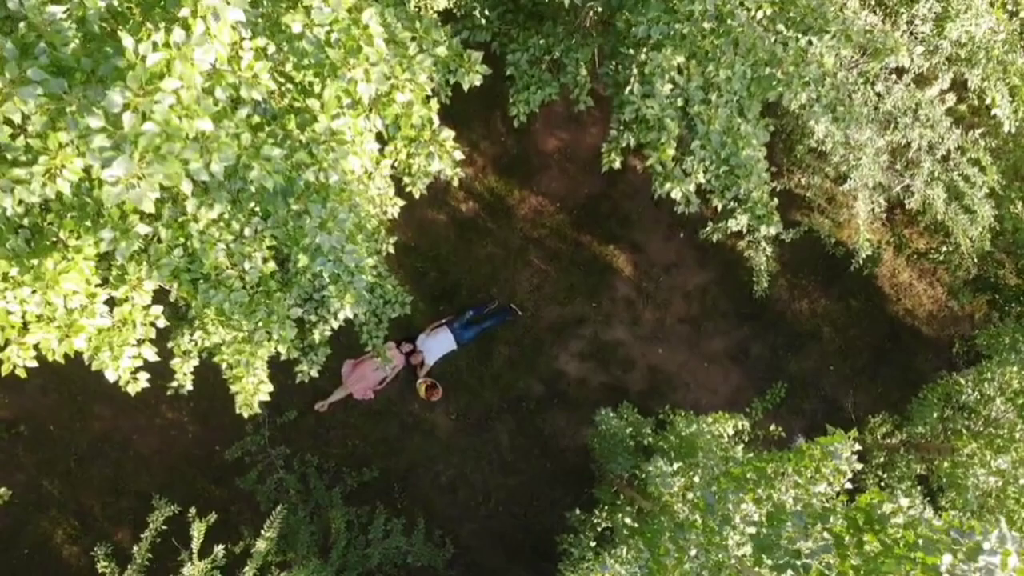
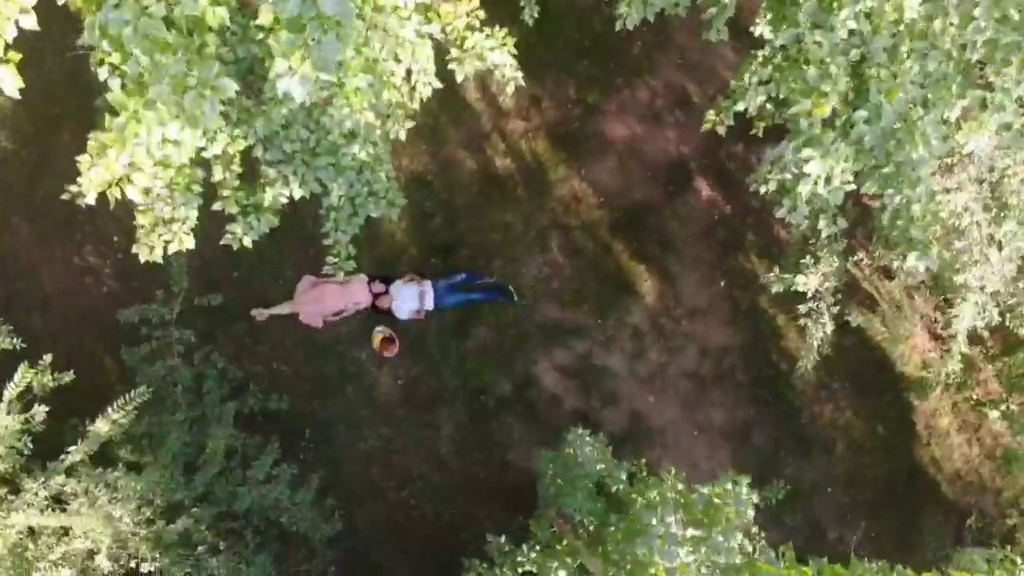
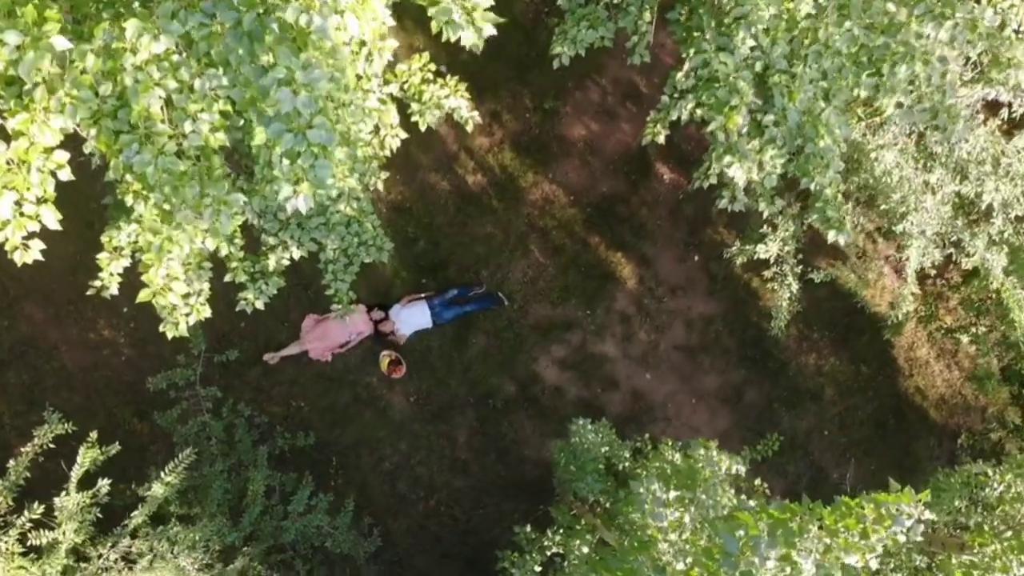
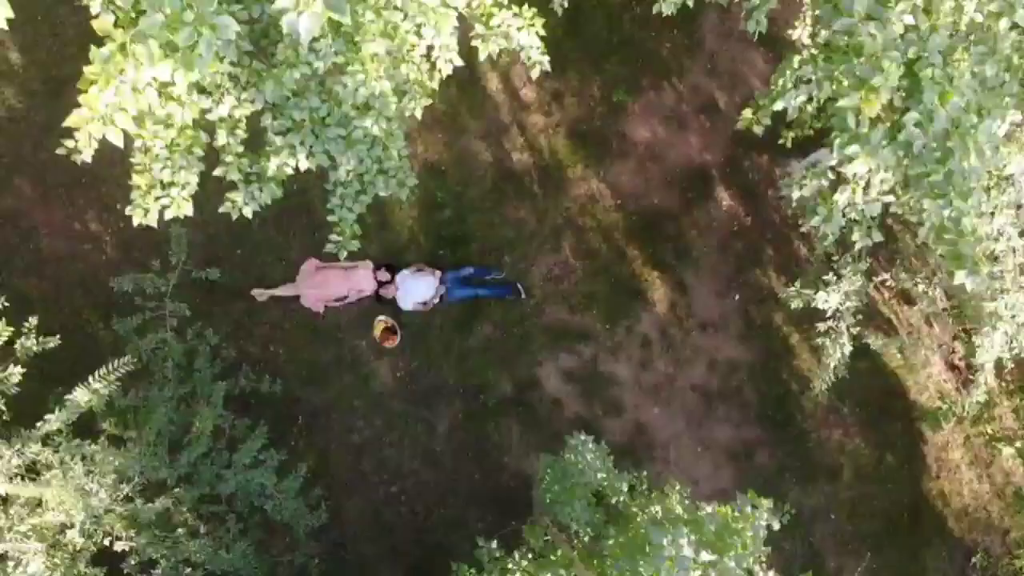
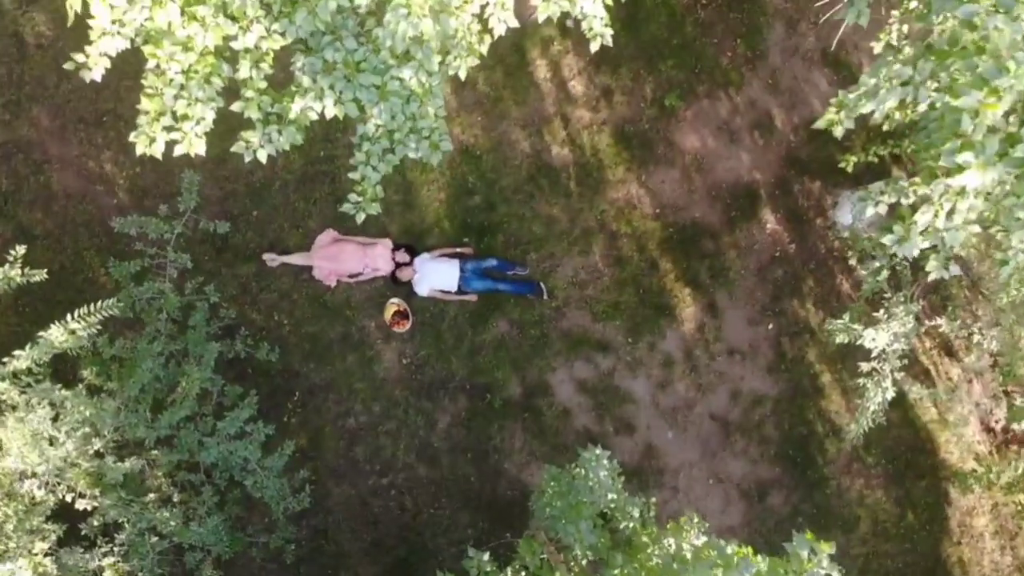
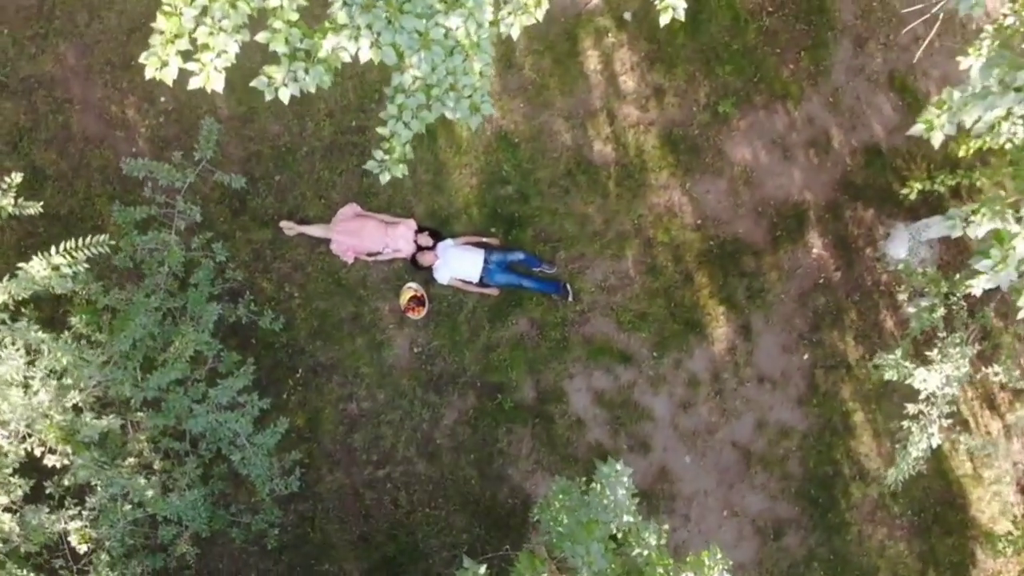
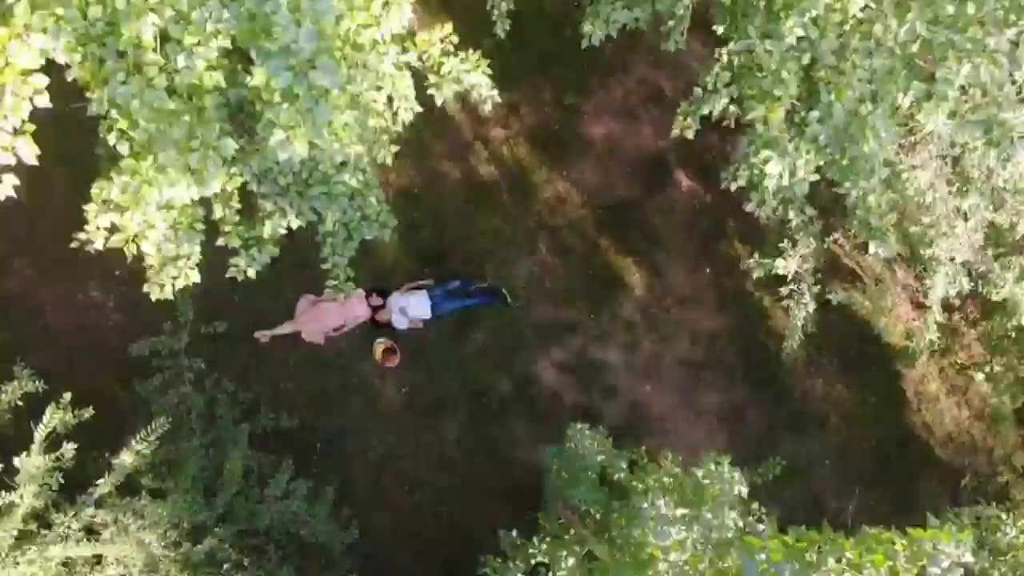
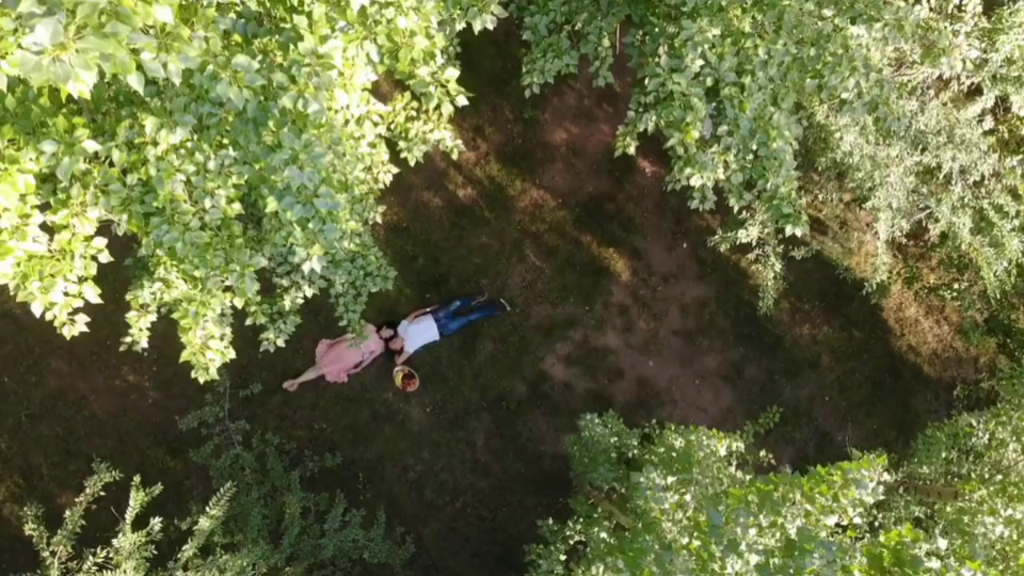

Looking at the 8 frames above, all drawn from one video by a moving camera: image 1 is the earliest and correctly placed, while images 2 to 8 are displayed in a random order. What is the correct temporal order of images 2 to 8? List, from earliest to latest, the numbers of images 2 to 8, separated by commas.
8, 3, 7, 2, 4, 5, 6
